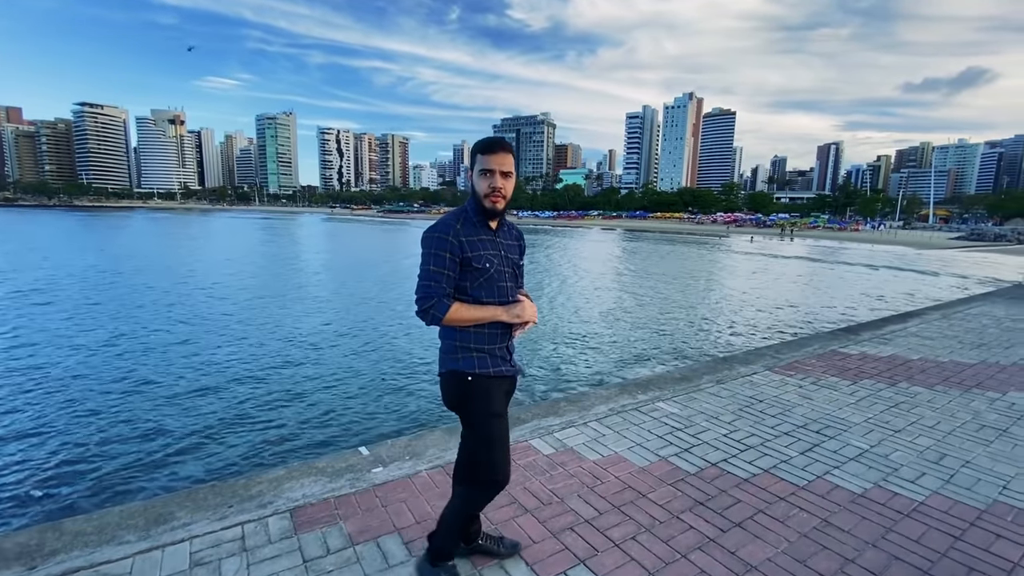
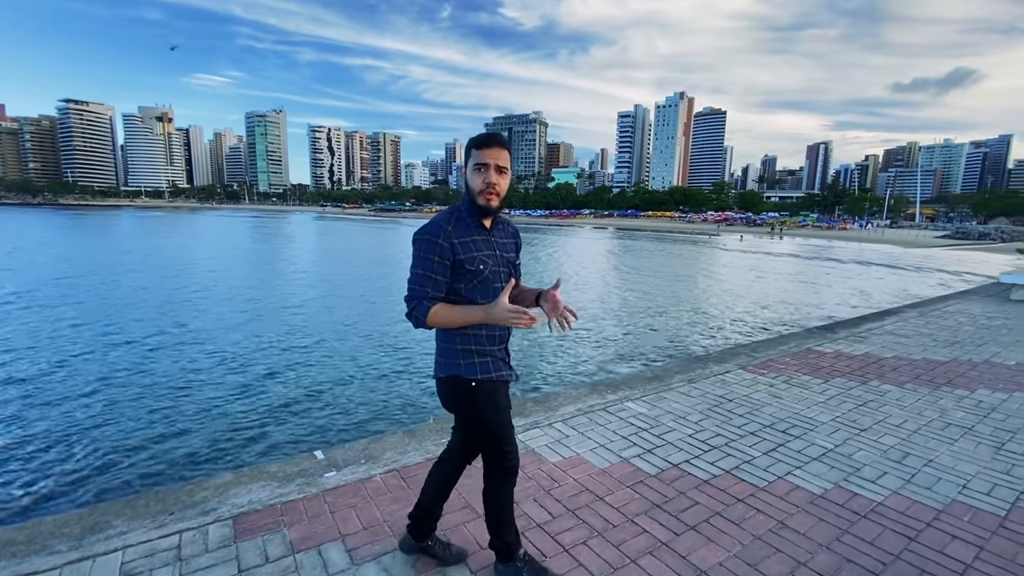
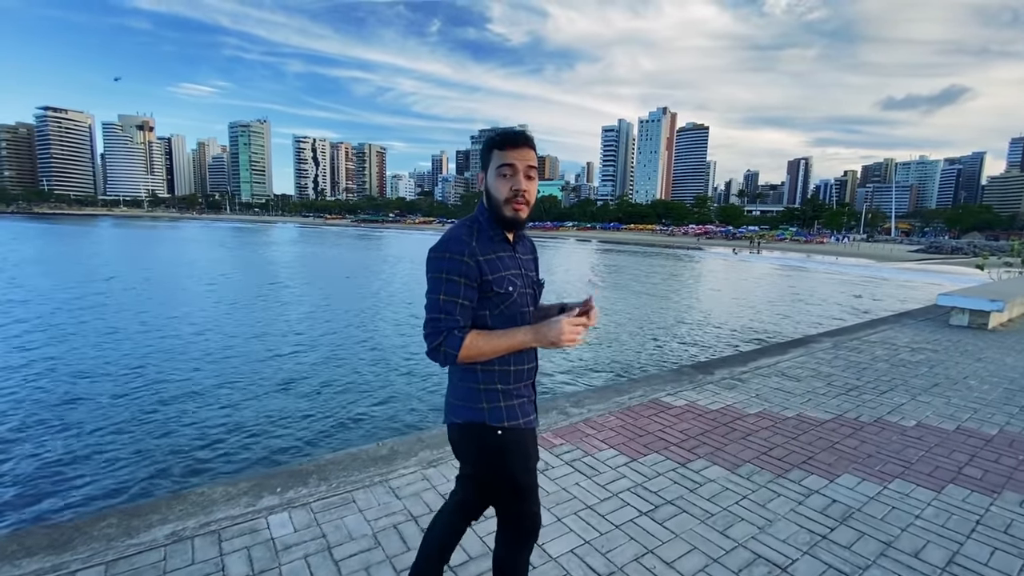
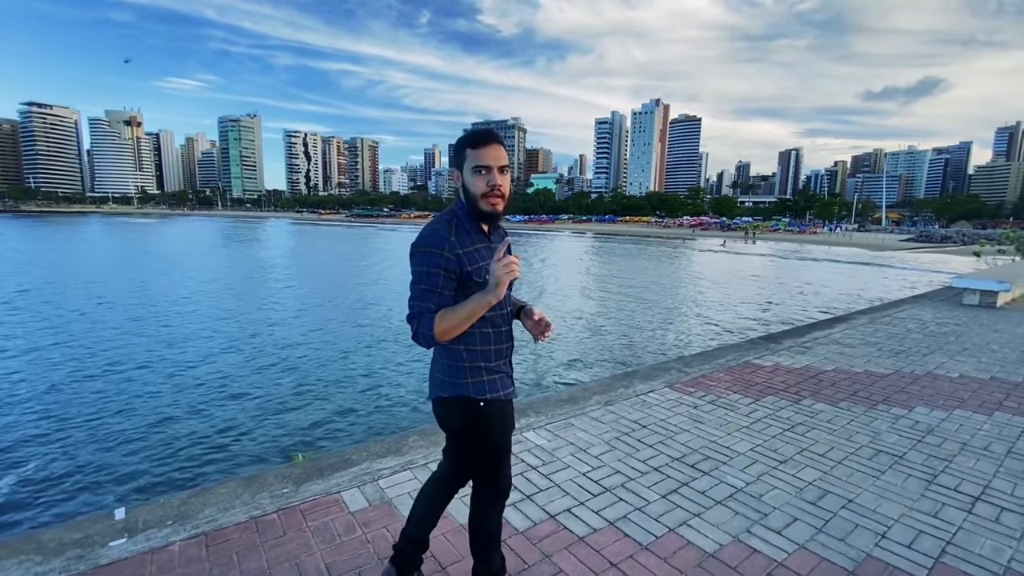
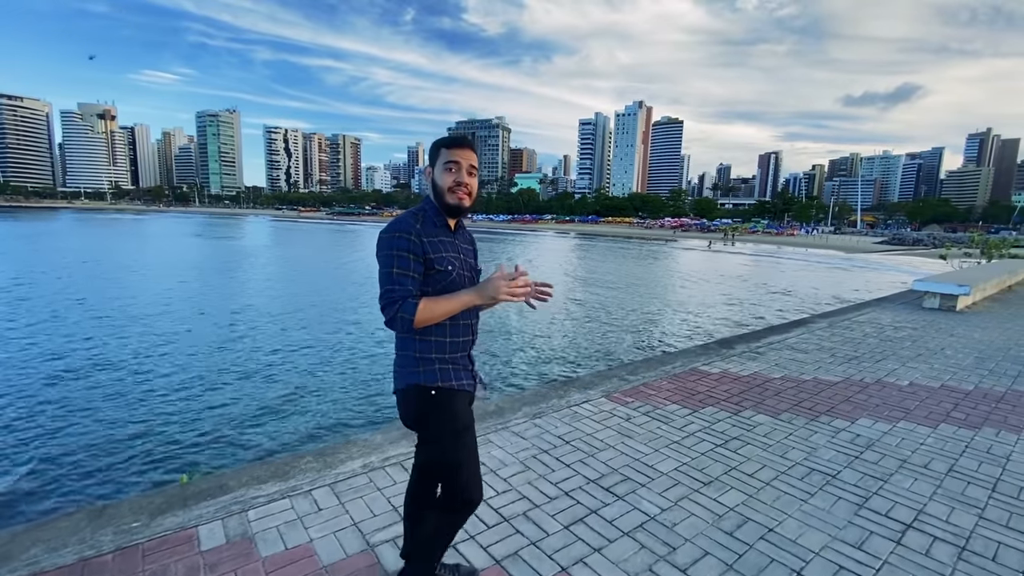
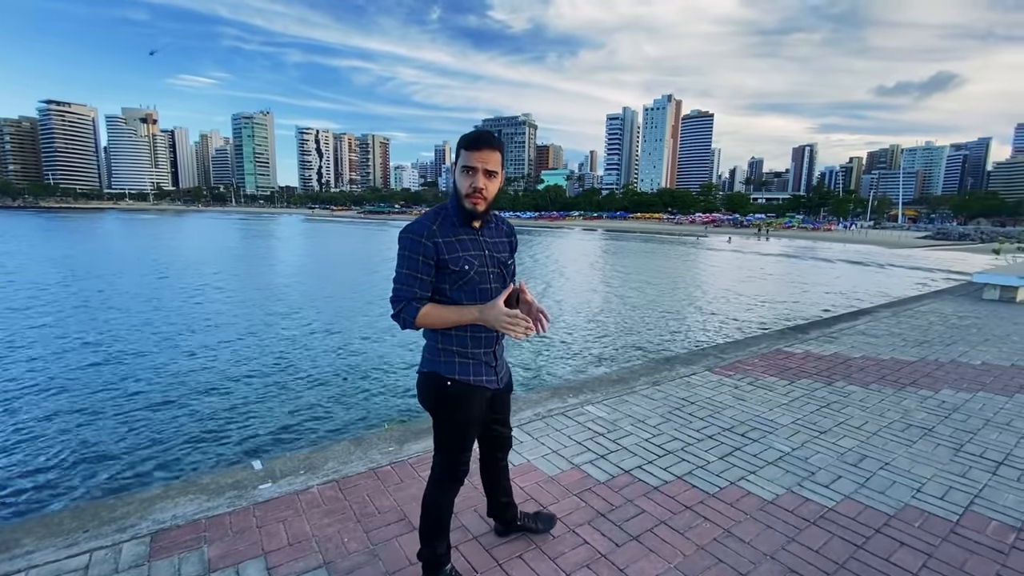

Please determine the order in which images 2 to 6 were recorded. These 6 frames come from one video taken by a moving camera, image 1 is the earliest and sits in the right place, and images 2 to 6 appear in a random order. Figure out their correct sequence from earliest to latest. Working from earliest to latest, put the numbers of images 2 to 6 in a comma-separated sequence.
2, 6, 4, 5, 3
